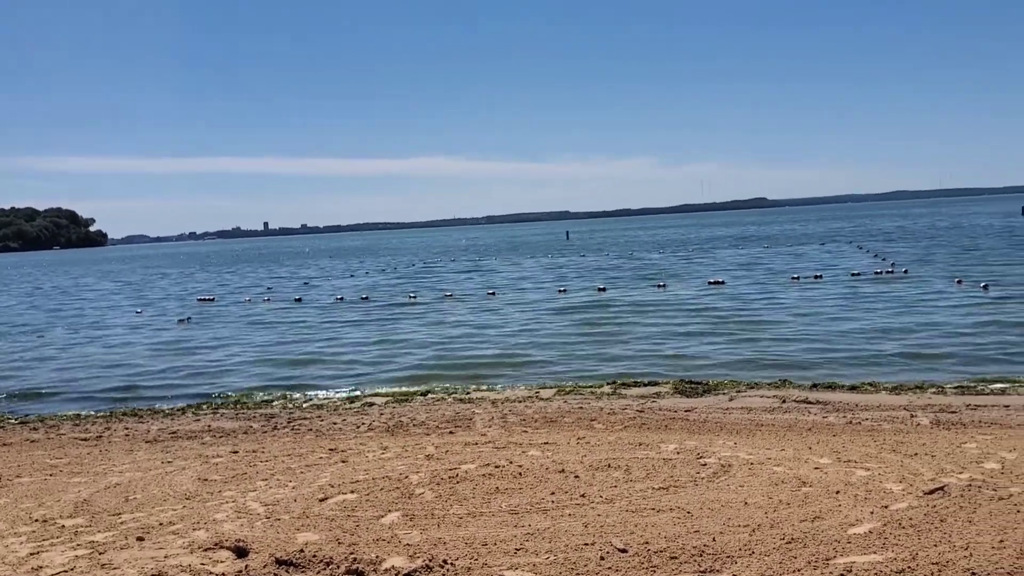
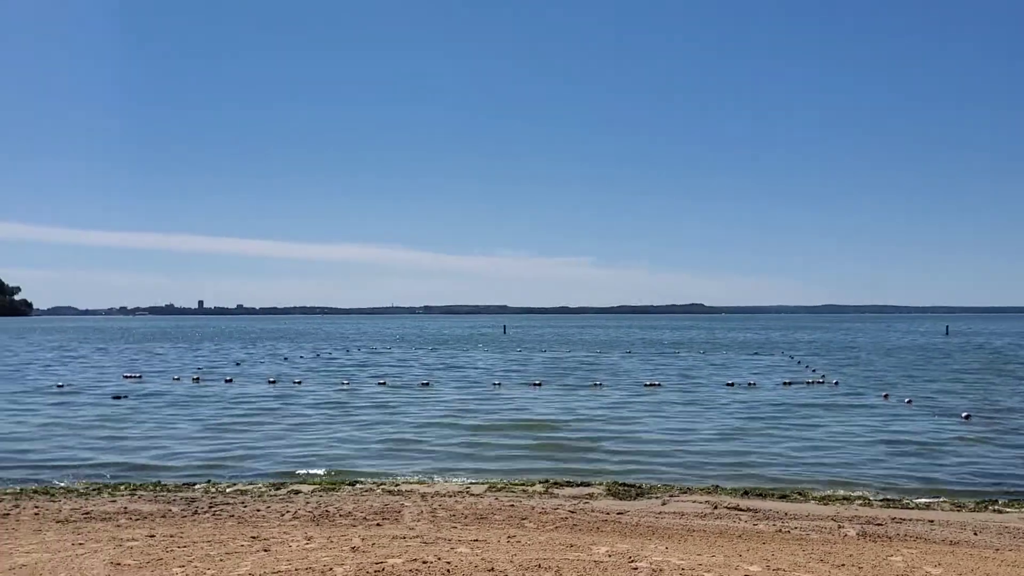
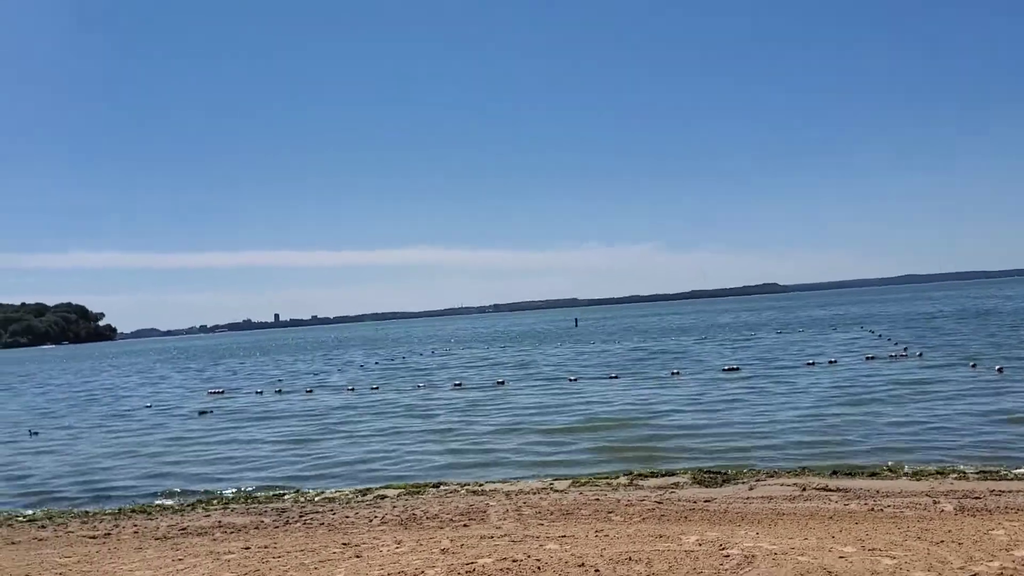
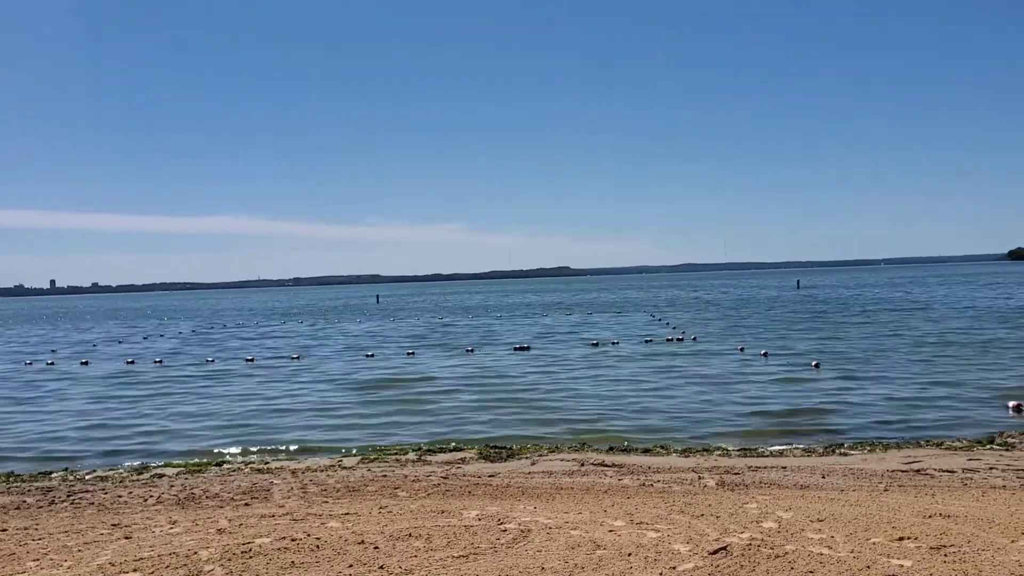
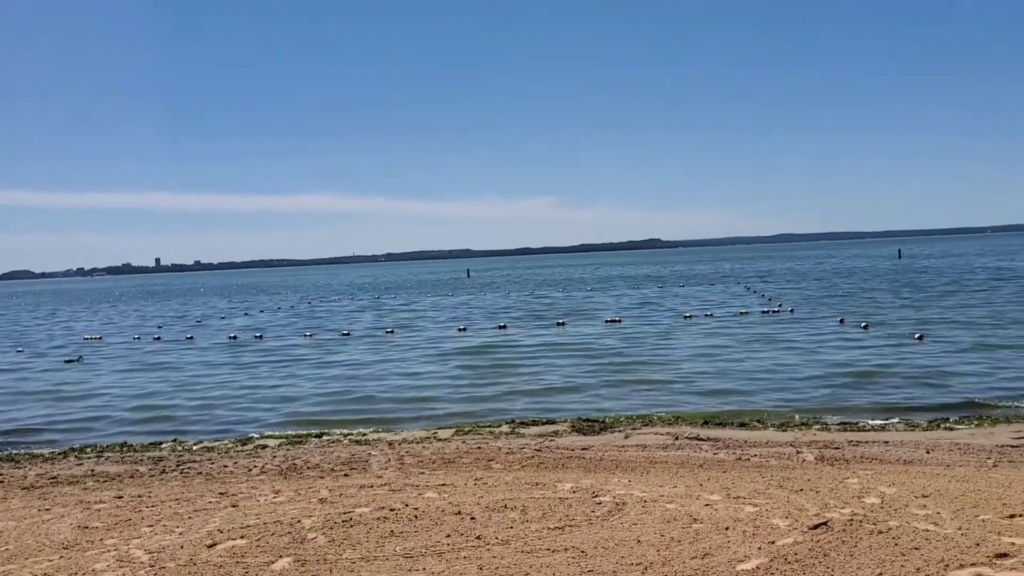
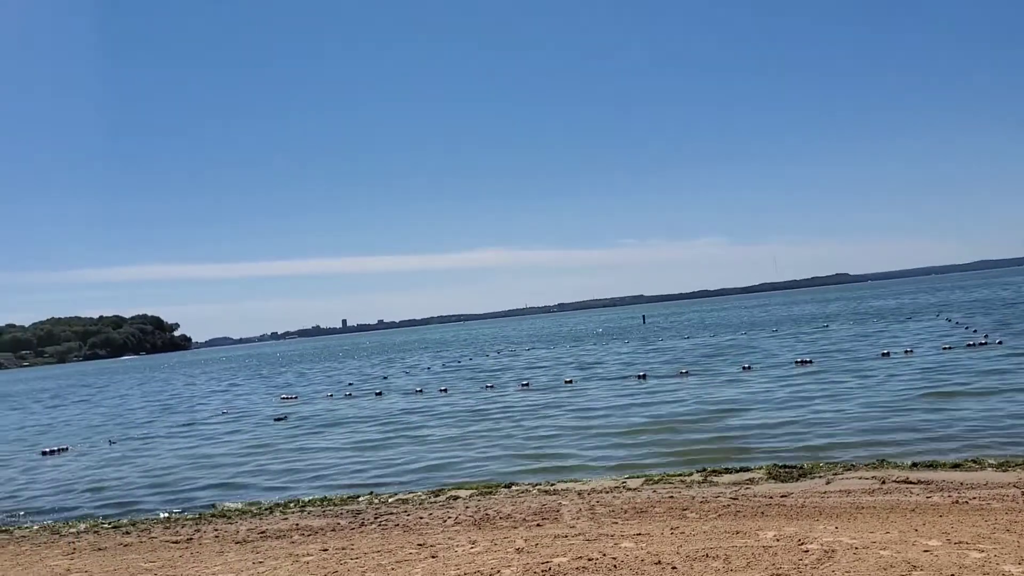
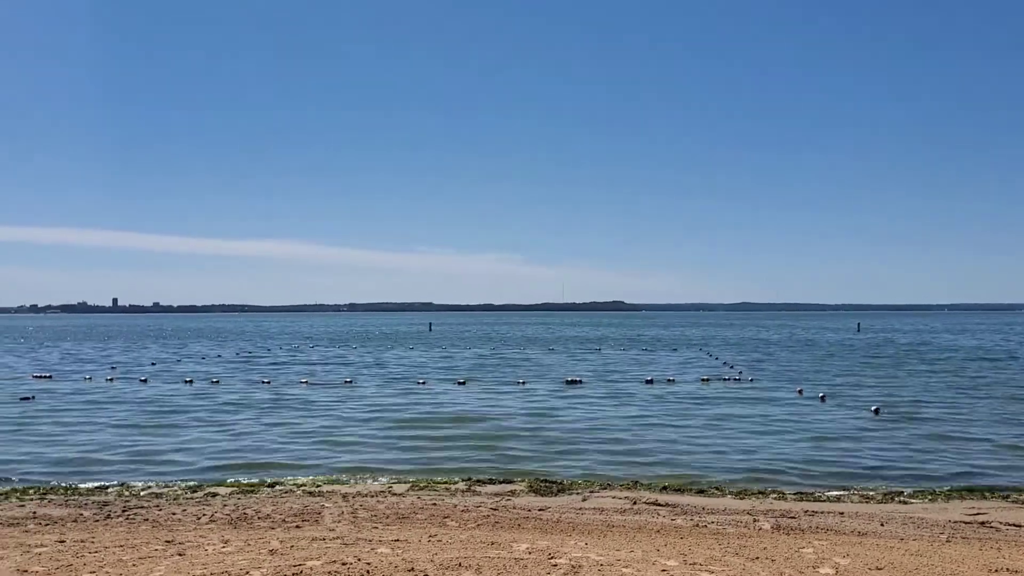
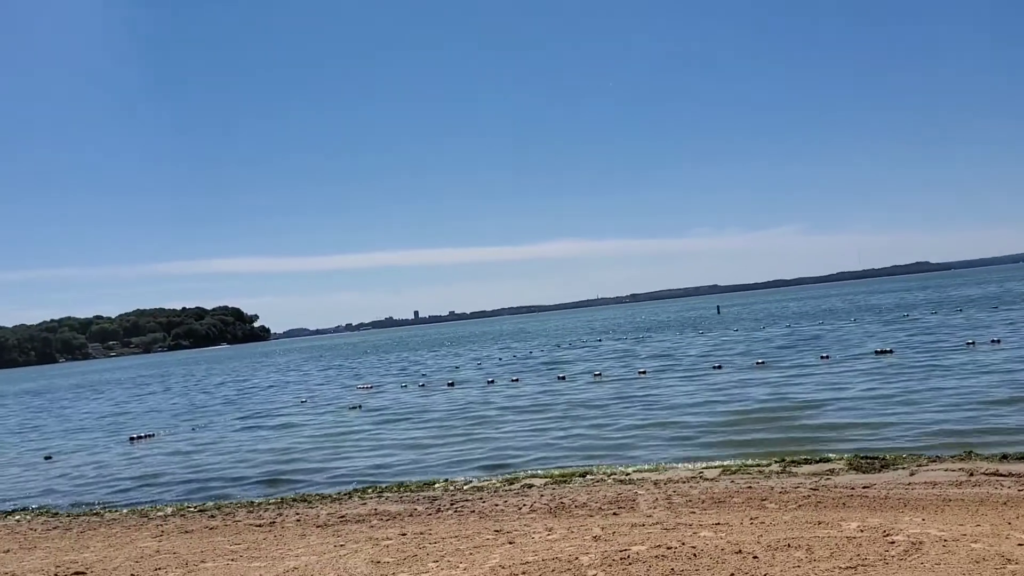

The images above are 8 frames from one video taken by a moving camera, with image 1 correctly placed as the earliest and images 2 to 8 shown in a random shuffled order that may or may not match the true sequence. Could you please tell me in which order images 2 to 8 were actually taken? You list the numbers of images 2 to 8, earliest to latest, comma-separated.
5, 4, 7, 2, 3, 6, 8
